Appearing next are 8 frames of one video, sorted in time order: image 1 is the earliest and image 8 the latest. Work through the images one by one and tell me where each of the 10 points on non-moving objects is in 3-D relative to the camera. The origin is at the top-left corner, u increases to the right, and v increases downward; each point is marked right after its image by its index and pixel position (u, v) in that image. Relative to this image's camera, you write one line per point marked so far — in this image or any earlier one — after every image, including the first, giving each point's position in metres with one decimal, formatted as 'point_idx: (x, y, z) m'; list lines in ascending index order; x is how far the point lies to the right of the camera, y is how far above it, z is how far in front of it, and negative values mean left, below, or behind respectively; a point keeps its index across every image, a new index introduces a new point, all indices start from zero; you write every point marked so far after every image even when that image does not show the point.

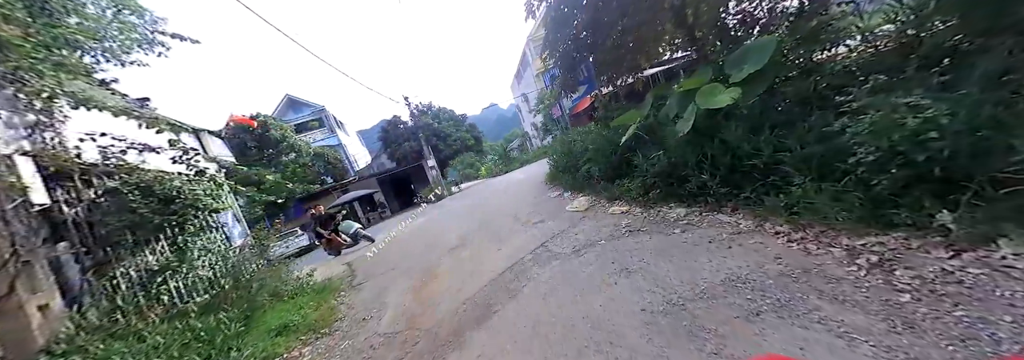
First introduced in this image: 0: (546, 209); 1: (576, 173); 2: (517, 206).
0: (+0.6, -0.5, +4.8) m
1: (+1.3, +0.1, +5.6) m
2: (+0.1, -0.5, +6.0) m
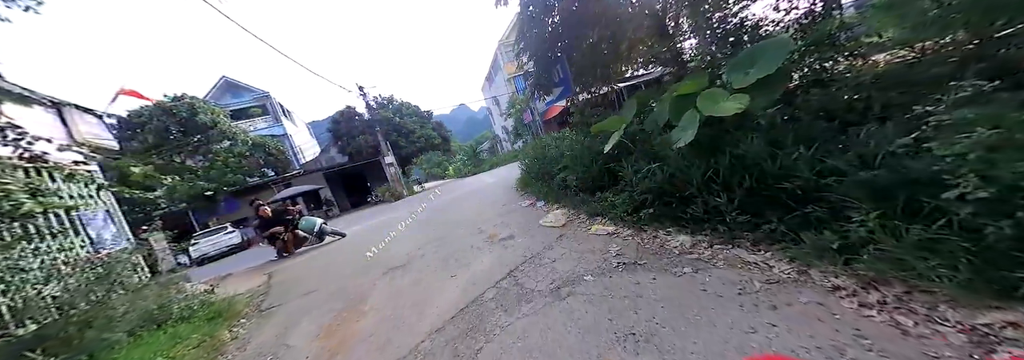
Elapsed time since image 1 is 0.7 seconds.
0: (0.0, -0.6, +4.2) m
1: (+0.7, 0.0, +5.0) m
2: (-0.6, -0.6, +5.2) m
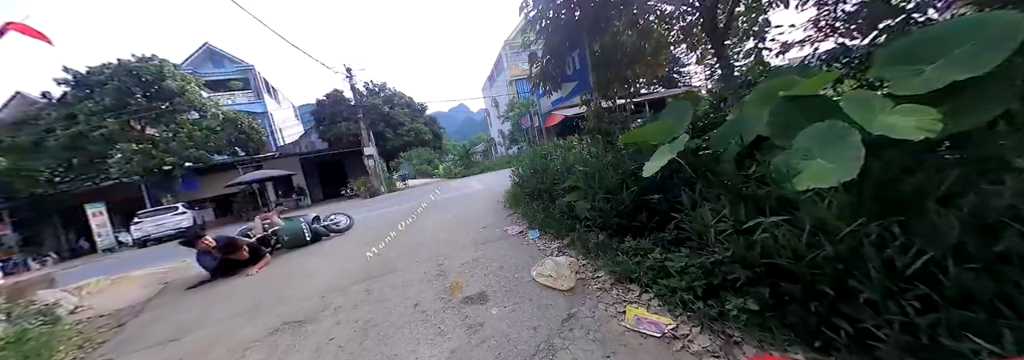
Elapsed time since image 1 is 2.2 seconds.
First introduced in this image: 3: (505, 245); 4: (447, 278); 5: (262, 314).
0: (-0.2, -0.8, +2.8) m
1: (+0.5, -0.3, +3.7) m
2: (-0.8, -0.8, +3.9) m
3: (-0.1, -0.7, +3.2) m
4: (-0.6, -0.9, +2.6) m
5: (-2.4, -1.3, +2.7) m
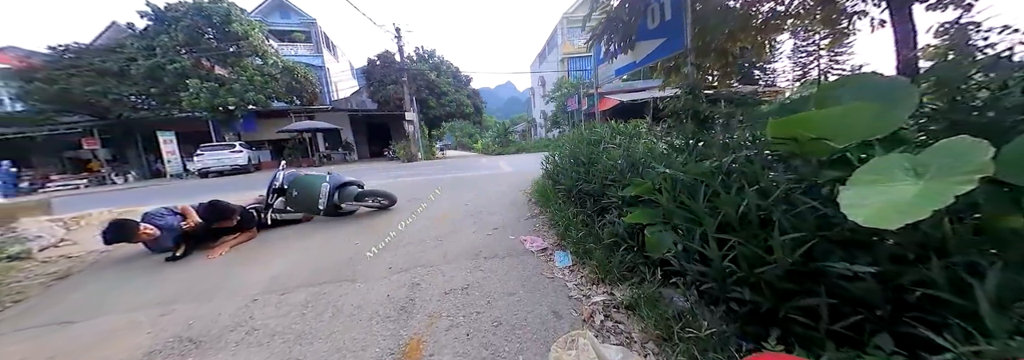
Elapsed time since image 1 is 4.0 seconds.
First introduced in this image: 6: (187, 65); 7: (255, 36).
0: (-0.1, -0.7, +1.8) m
1: (+0.7, -0.3, +2.5) m
2: (-0.6, -0.6, +2.9) m
3: (0.0, -0.7, +2.1) m
4: (-0.6, -0.8, +1.6) m
5: (-2.3, -0.9, +2.0) m
6: (-13.8, +4.9, +12.2) m
7: (-11.8, +6.7, +13.3) m
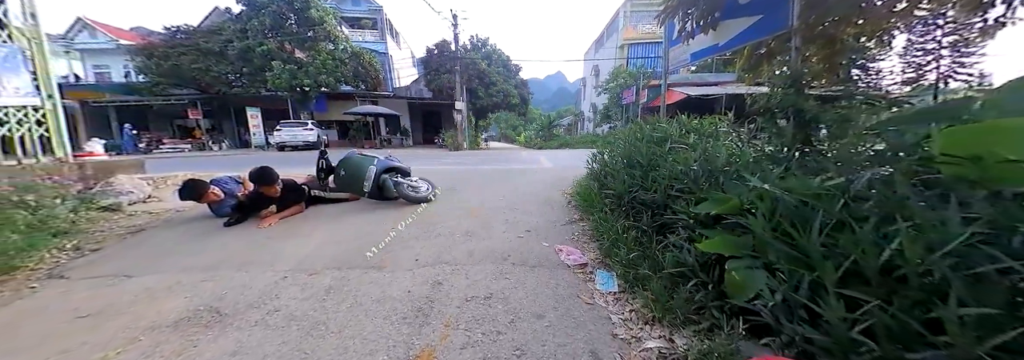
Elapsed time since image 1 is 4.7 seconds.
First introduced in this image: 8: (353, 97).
0: (0.0, -0.7, +1.5) m
1: (+1.0, -0.4, +2.1) m
2: (-0.3, -0.5, +2.7) m
3: (+0.2, -0.7, +1.8) m
4: (-0.5, -0.8, +1.4) m
5: (-2.1, -0.7, +2.0) m
6: (-11.5, +6.3, +13.6) m
7: (-9.2, +7.9, +14.3) m
8: (-9.5, +4.9, +17.0) m
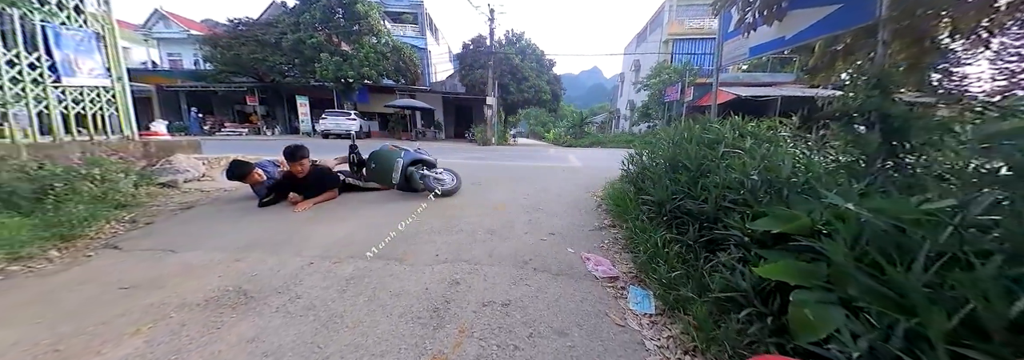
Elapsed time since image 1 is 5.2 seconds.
0: (+0.1, -0.7, +1.4) m
1: (+1.2, -0.4, +1.8) m
2: (0.0, -0.5, +2.6) m
3: (+0.4, -0.7, +1.7) m
4: (-0.4, -0.8, +1.3) m
5: (-2.0, -0.5, +2.1) m
6: (-9.7, +7.1, +14.4) m
7: (-7.3, +8.6, +14.9) m
8: (-7.5, +5.6, +17.6) m
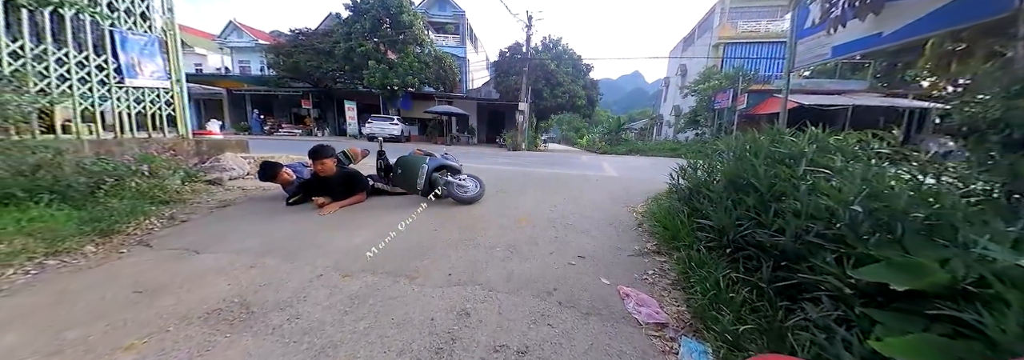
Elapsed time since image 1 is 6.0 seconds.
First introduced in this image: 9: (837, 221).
0: (+0.2, -0.8, +1.1) m
1: (+1.3, -0.6, +1.5) m
2: (+0.2, -0.6, +2.3) m
3: (+0.5, -0.8, +1.4) m
4: (-0.3, -0.8, +1.1) m
5: (-1.8, -0.6, +2.0) m
6: (-7.8, +7.1, +15.3) m
7: (-5.3, +8.5, +15.5) m
8: (-5.3, +5.5, +18.2) m
9: (+1.5, -0.2, +1.4) m
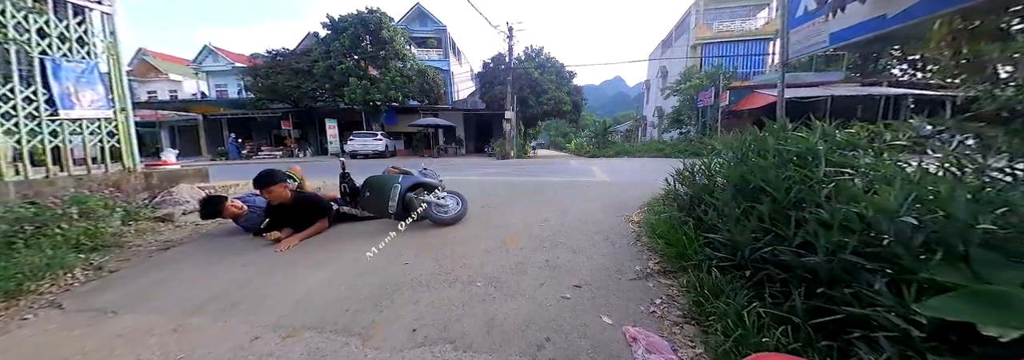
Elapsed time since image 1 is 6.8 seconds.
0: (+0.1, -0.9, +0.8) m
1: (+1.2, -0.6, +1.2) m
2: (+0.1, -0.7, +2.0) m
3: (+0.4, -0.9, +1.1) m
4: (-0.4, -0.9, +0.7) m
5: (-1.9, -0.8, +1.7) m
6: (-8.7, +6.1, +15.0) m
7: (-6.3, +7.6, +15.3) m
8: (-6.2, +4.5, +17.9) m
9: (+1.4, -0.2, +1.1) m
